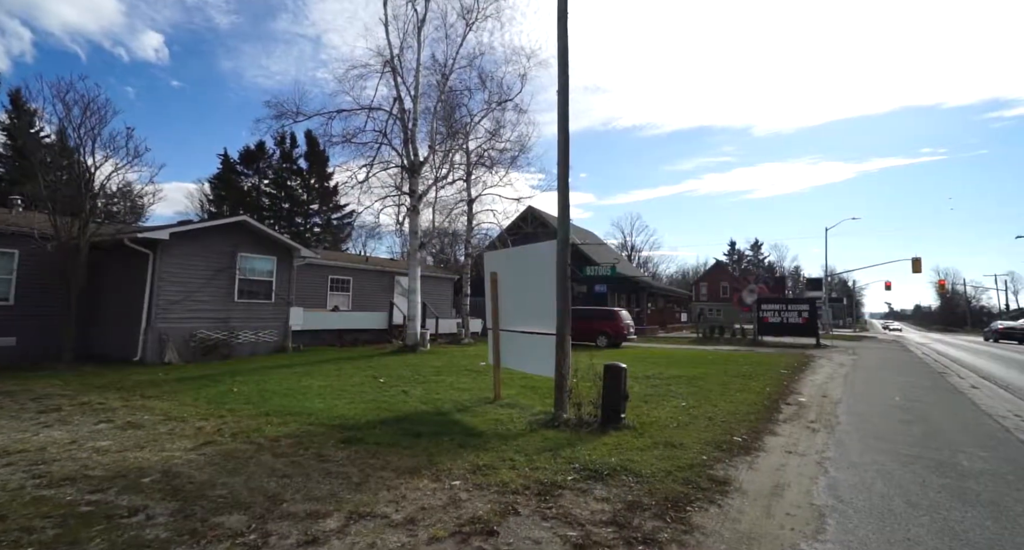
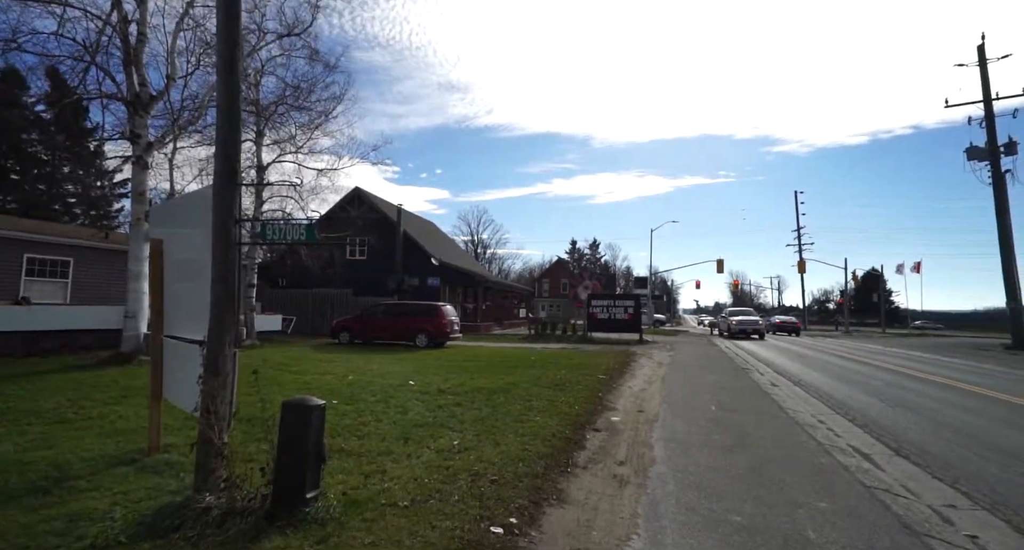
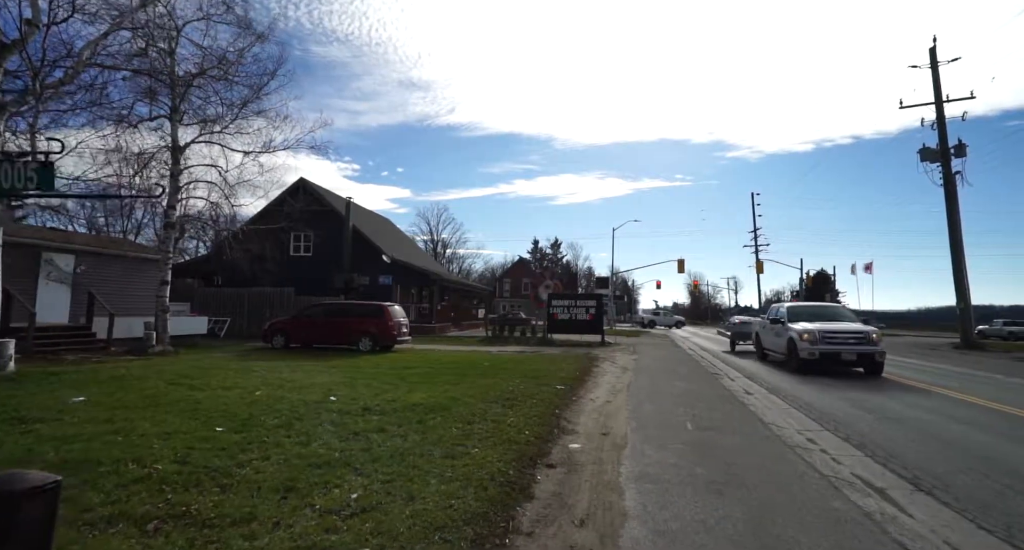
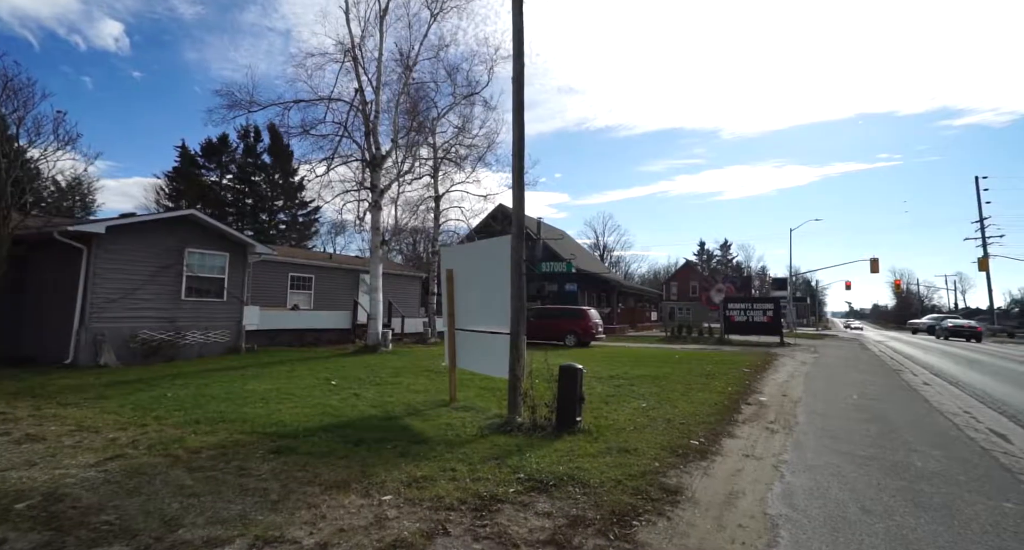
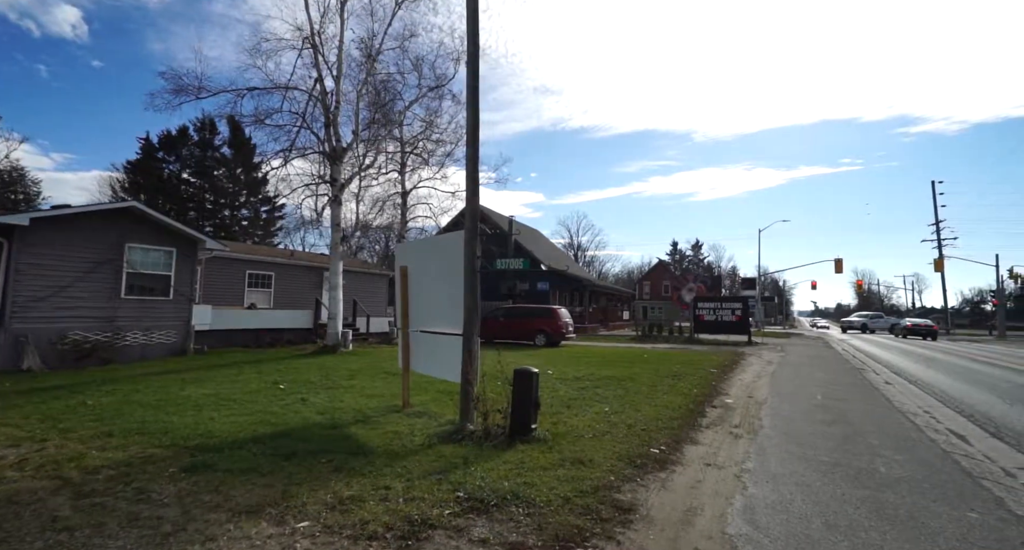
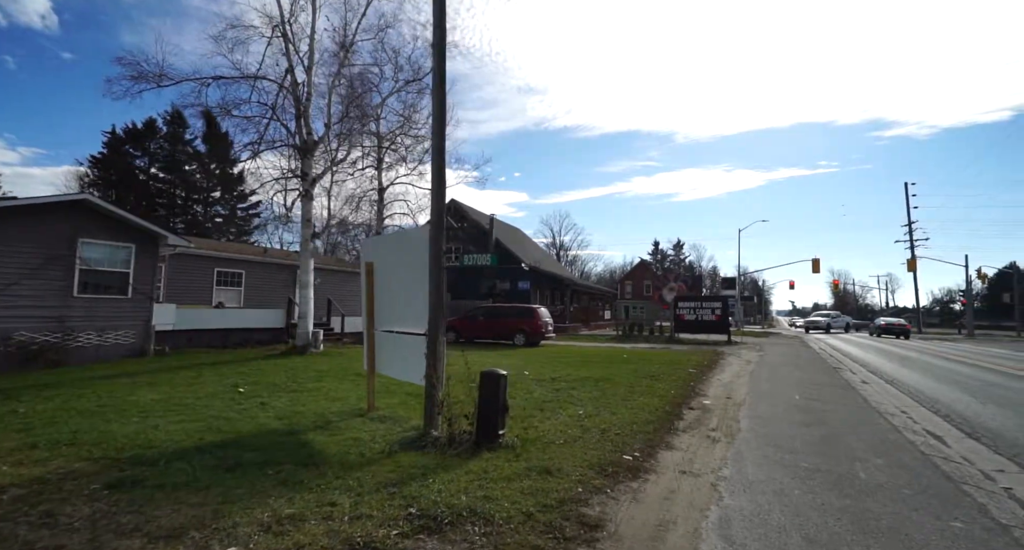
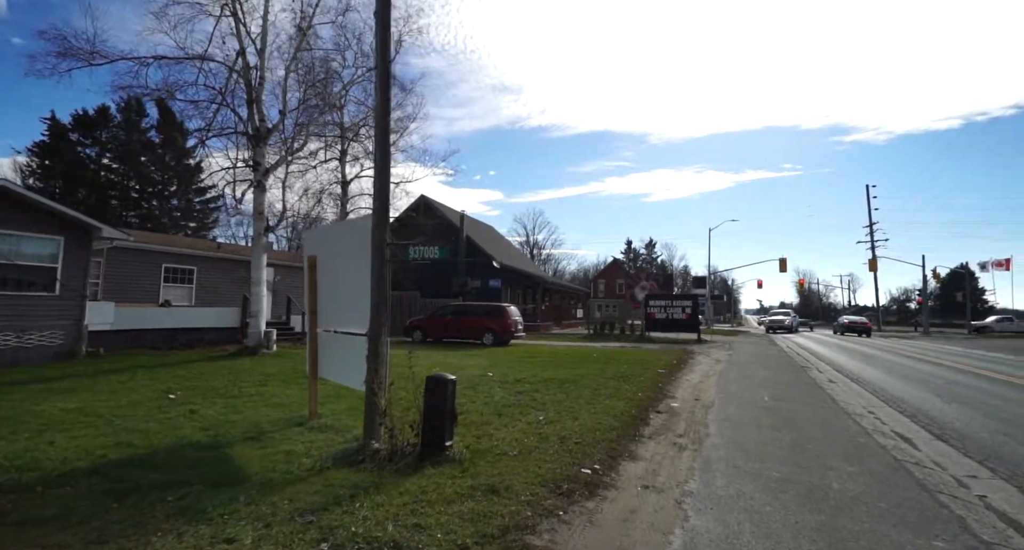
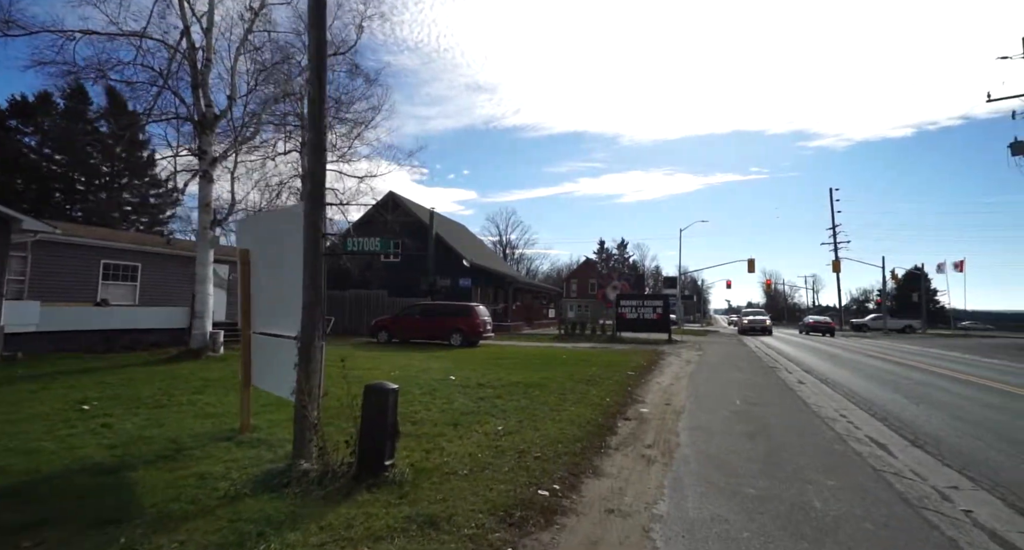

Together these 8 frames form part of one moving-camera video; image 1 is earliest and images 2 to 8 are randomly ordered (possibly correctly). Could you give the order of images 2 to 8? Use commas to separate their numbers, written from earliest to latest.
4, 5, 6, 7, 8, 2, 3
